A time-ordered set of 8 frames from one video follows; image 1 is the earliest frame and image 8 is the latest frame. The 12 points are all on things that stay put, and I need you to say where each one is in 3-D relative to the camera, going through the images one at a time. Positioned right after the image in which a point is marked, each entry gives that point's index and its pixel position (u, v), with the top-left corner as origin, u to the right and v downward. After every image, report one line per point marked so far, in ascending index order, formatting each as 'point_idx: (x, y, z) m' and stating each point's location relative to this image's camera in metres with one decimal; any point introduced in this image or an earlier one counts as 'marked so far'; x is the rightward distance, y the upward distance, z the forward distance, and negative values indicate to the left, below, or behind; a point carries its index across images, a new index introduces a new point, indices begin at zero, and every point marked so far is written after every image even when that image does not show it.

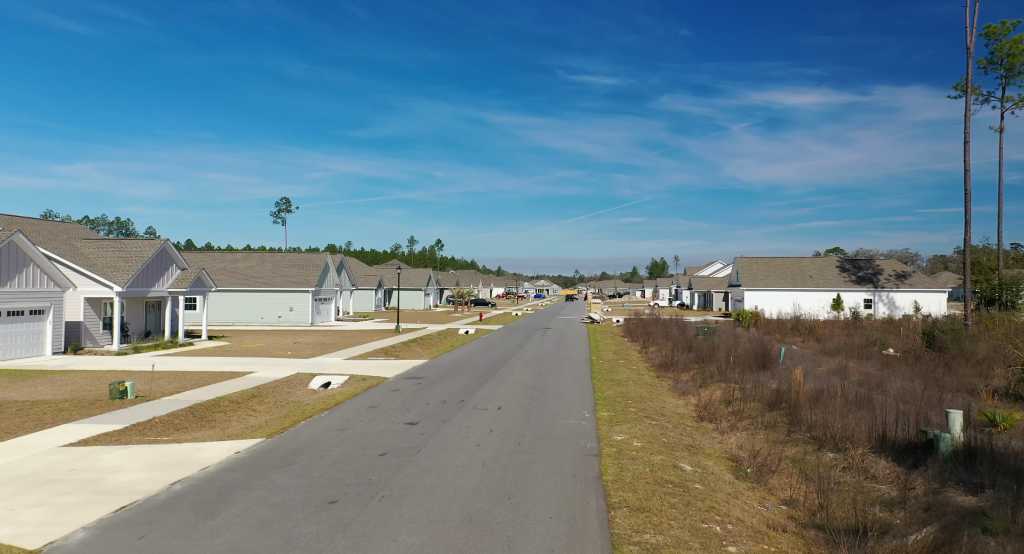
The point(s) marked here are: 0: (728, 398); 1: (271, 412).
0: (+5.0, -2.8, +14.6) m
1: (-5.2, -2.9, +13.6) m
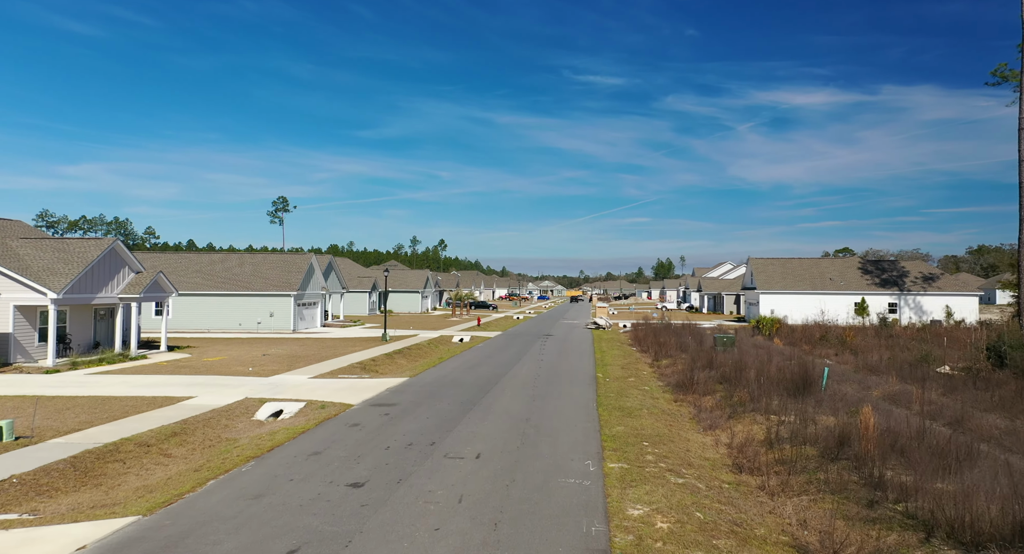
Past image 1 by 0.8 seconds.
0: (+4.8, -3.0, +11.5) m
1: (-5.5, -3.1, +10.6) m
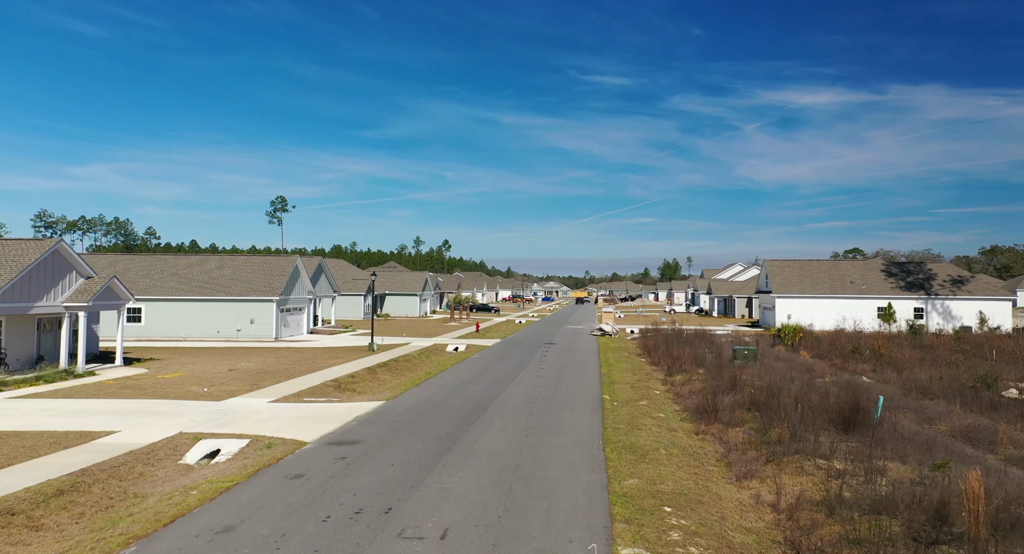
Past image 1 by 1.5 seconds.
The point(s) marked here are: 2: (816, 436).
0: (+4.5, -3.2, +8.8) m
1: (-5.7, -3.3, +8.0) m
2: (+5.9, -3.1, +12.1) m
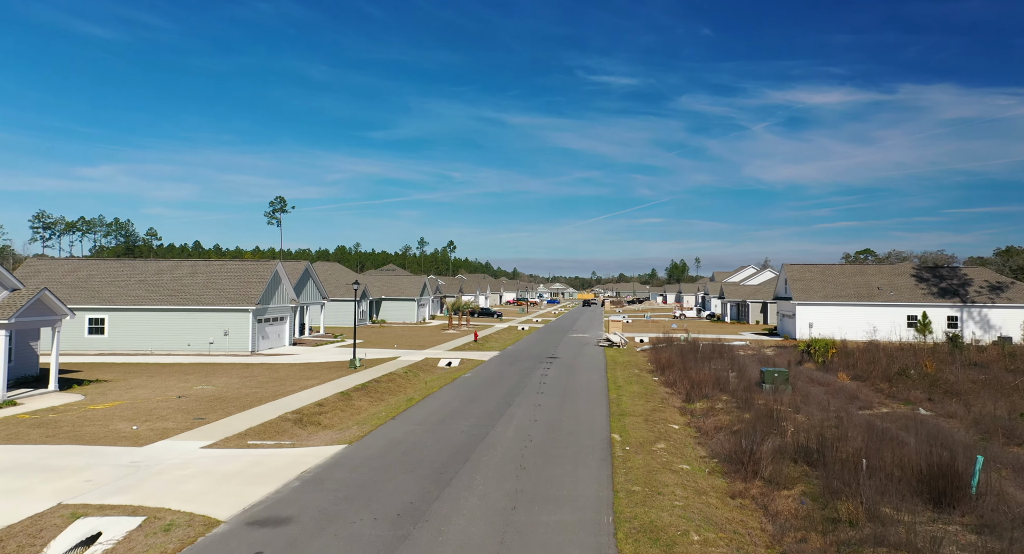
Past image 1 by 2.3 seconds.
0: (+4.2, -3.5, +5.7) m
1: (-6.1, -3.6, +5.0) m
2: (+5.6, -3.4, +9.0) m
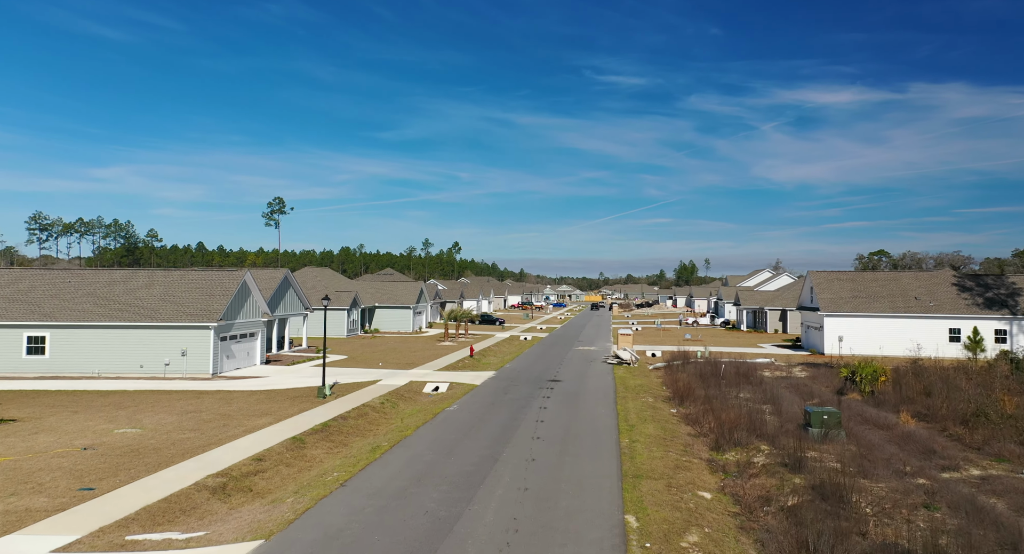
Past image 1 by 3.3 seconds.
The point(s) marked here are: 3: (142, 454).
0: (+3.7, -4.1, +1.9) m
1: (-6.5, -4.1, +1.3) m
2: (+5.2, -4.0, +5.2) m
3: (-8.8, -4.2, +15.0) m
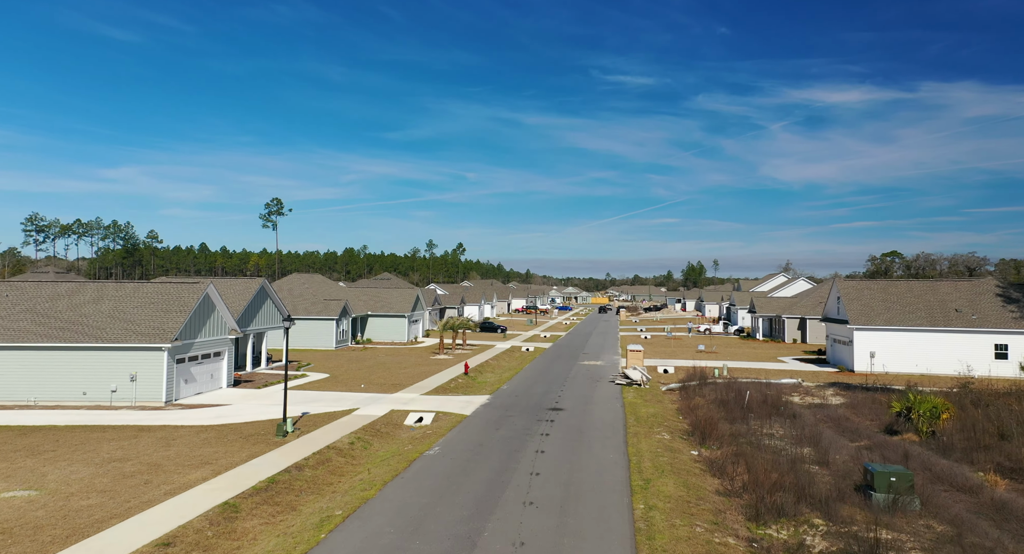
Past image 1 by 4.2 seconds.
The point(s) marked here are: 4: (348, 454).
0: (+3.2, -4.6, -1.6) m
1: (-7.0, -4.7, -2.0) m
2: (+4.8, -4.5, +1.7) m
3: (-9.1, -4.8, +11.6) m
4: (-4.8, -5.1, +18.4) m
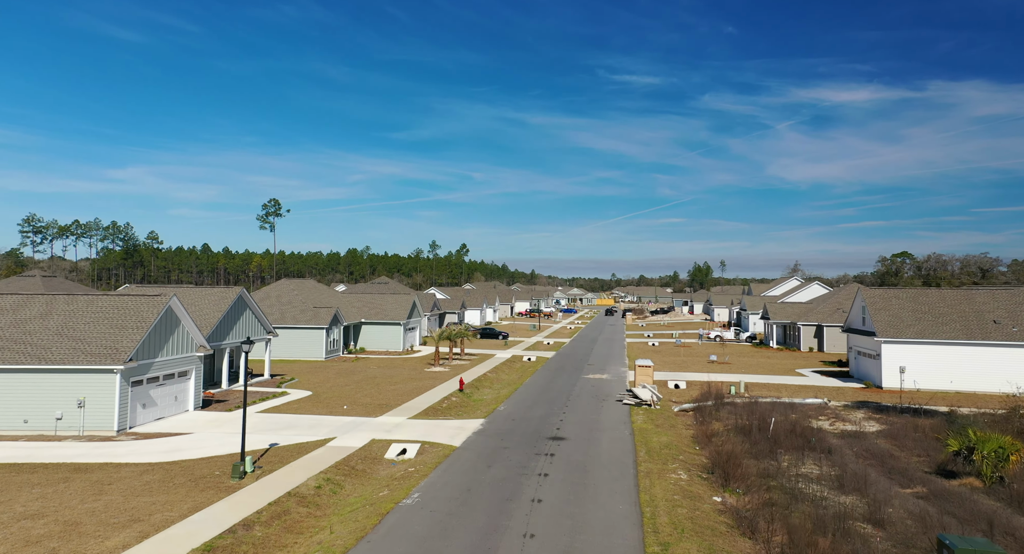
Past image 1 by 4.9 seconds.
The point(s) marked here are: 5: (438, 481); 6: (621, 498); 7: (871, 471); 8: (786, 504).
0: (+2.9, -5.1, -4.3) m
1: (-7.4, -5.1, -4.7) m
2: (+4.4, -5.0, -1.0) m
3: (-9.4, -5.2, +9.0) m
4: (-5.0, -5.6, +15.7) m
5: (-2.0, -5.7, +17.5) m
6: (+2.8, -5.7, +16.3) m
7: (+10.0, -5.4, +17.5) m
8: (+6.6, -5.4, +15.2) m
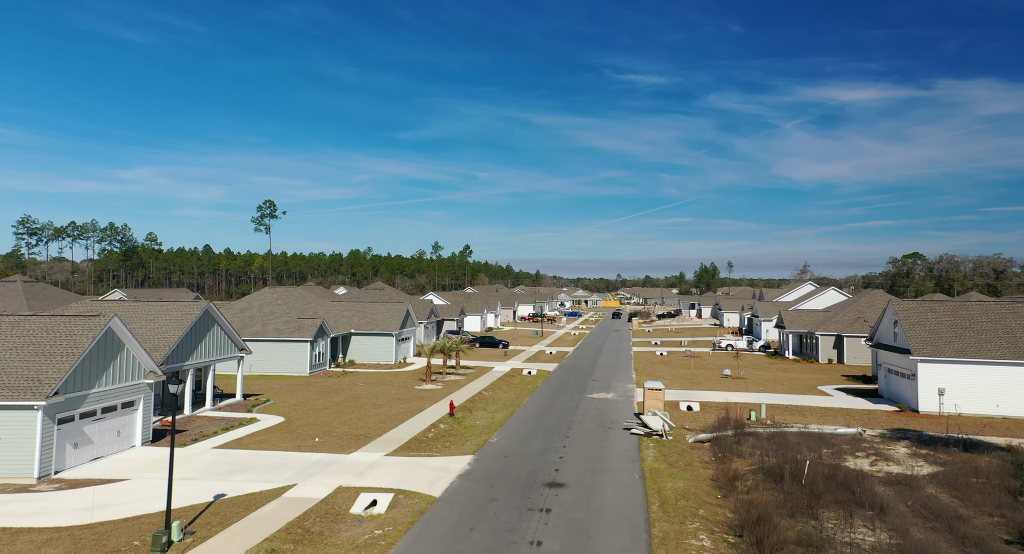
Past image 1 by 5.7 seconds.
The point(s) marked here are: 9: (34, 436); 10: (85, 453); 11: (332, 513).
0: (+2.3, -5.7, -7.6) m
1: (-7.9, -5.7, -7.8) m
2: (+3.9, -5.6, -4.3) m
3: (-9.8, -5.8, +5.9) m
4: (-5.3, -6.1, +12.6) m
5: (-2.4, -6.3, +14.3) m
6: (+2.4, -6.2, +13.0) m
7: (+9.7, -5.9, +14.2) m
8: (+6.3, -5.9, +12.0) m
9: (-13.6, -4.5, +17.8) m
10: (-13.4, -5.5, +19.8) m
11: (-4.8, -6.3, +17.0) m
